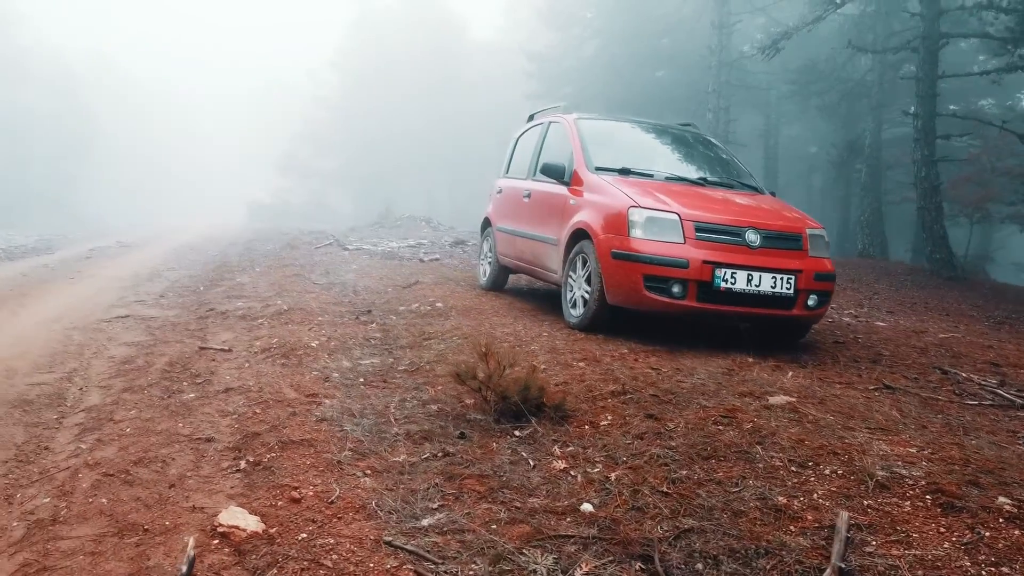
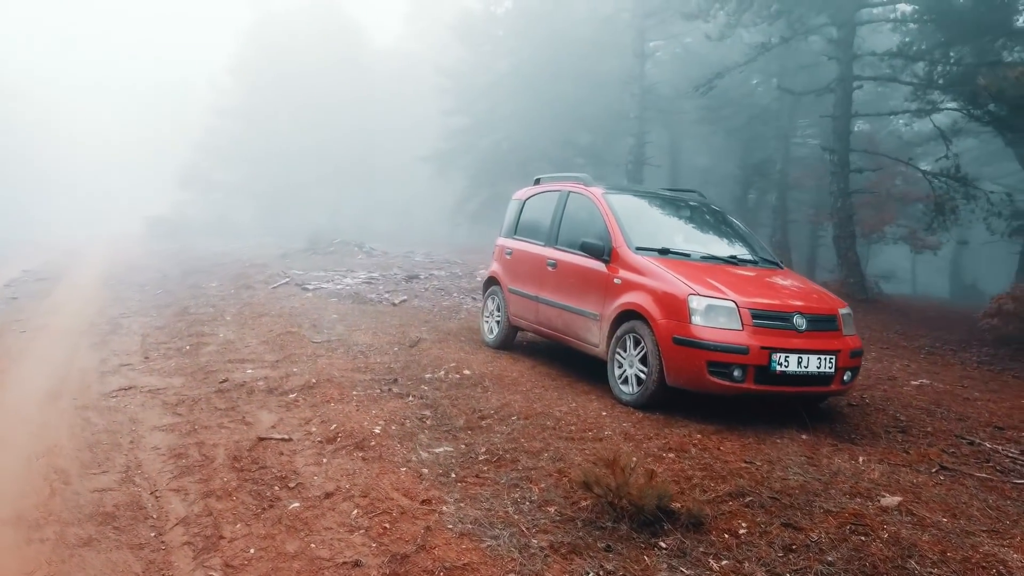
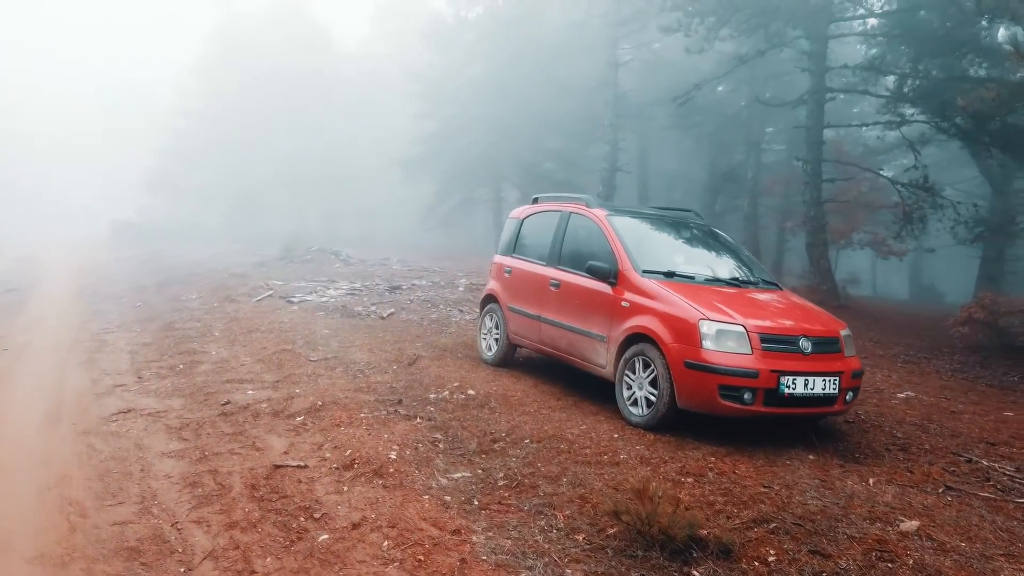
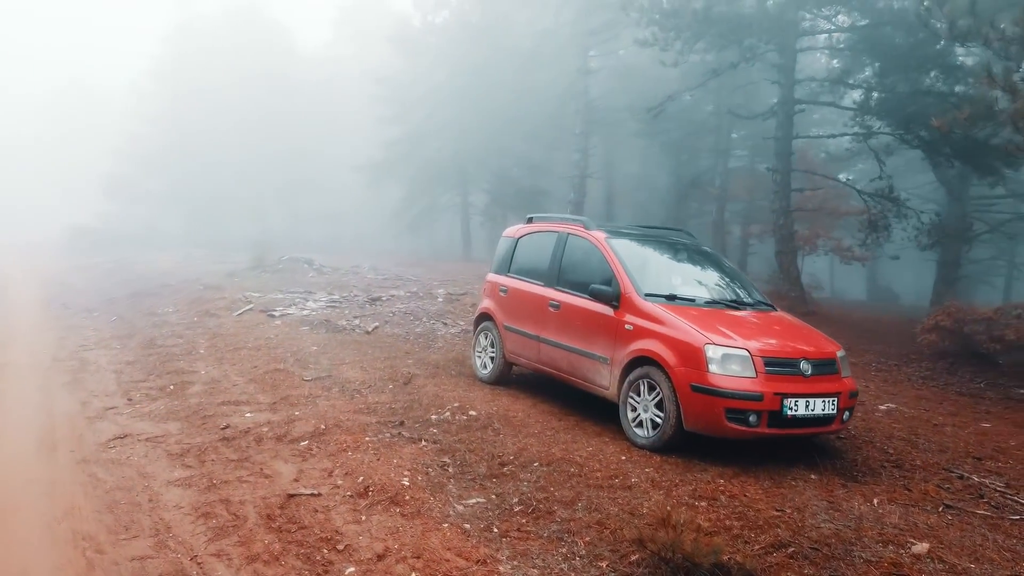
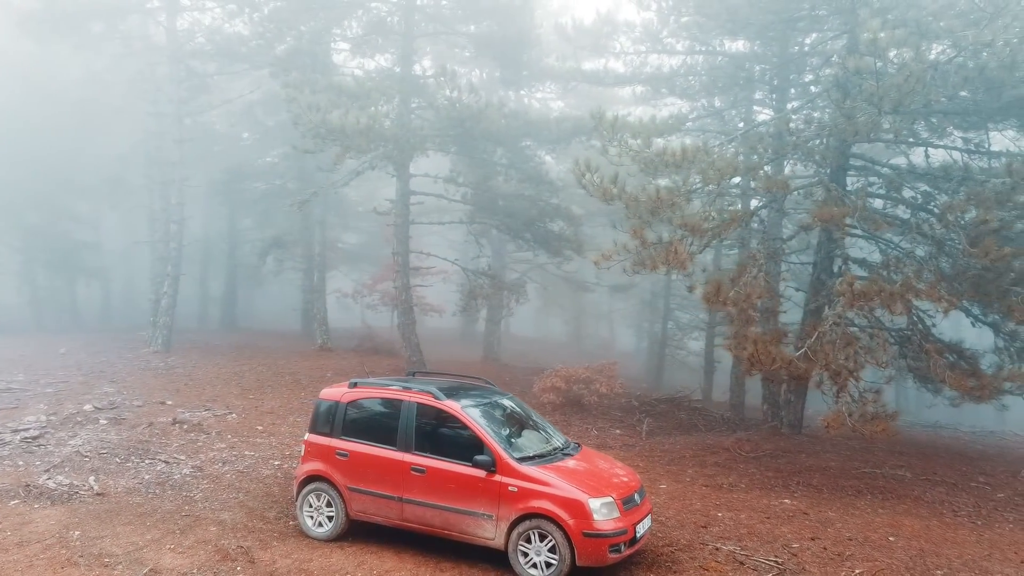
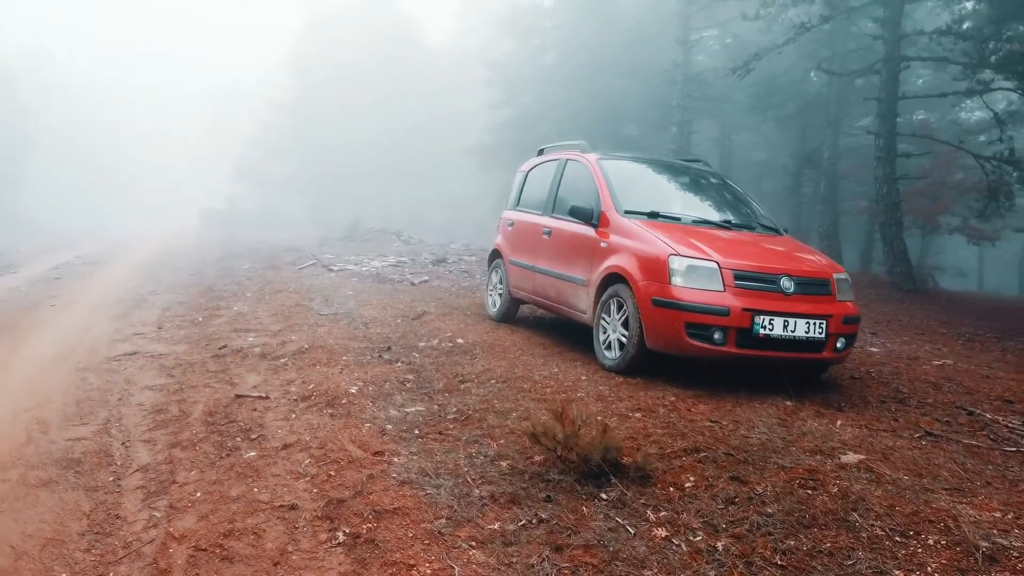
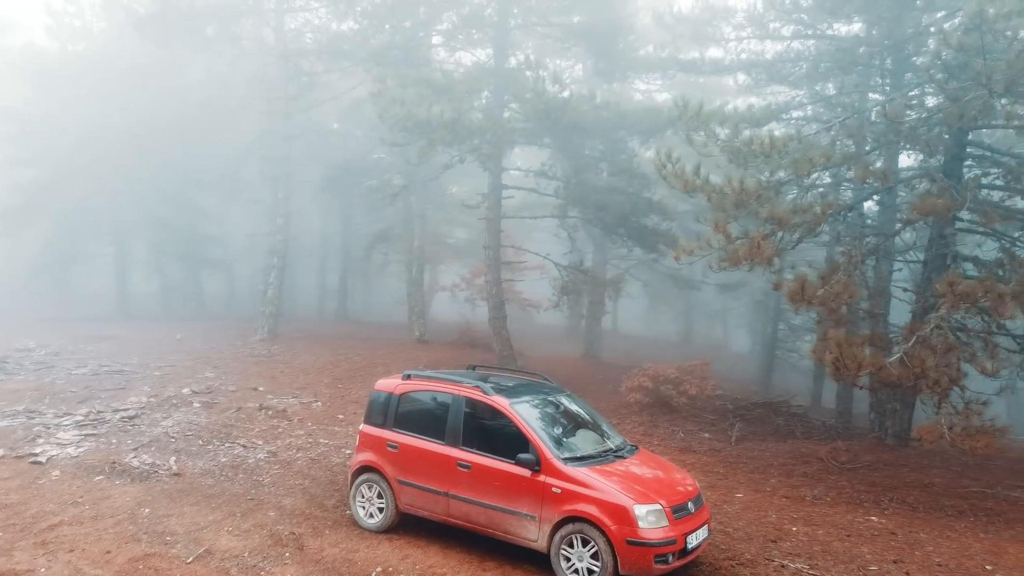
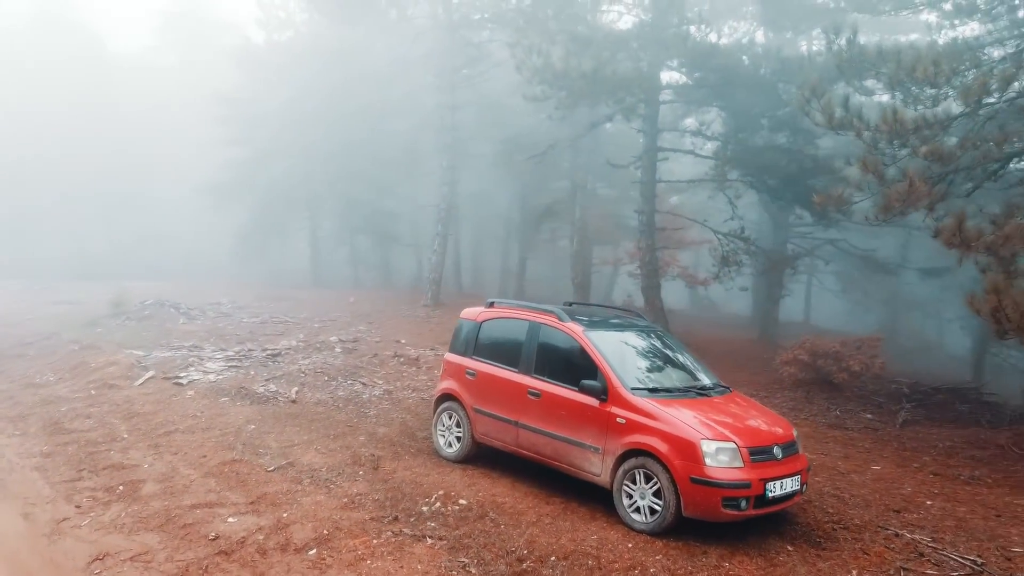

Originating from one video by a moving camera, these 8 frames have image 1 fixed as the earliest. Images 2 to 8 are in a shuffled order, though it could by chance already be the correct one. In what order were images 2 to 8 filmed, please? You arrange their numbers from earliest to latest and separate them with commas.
6, 2, 3, 4, 8, 7, 5
